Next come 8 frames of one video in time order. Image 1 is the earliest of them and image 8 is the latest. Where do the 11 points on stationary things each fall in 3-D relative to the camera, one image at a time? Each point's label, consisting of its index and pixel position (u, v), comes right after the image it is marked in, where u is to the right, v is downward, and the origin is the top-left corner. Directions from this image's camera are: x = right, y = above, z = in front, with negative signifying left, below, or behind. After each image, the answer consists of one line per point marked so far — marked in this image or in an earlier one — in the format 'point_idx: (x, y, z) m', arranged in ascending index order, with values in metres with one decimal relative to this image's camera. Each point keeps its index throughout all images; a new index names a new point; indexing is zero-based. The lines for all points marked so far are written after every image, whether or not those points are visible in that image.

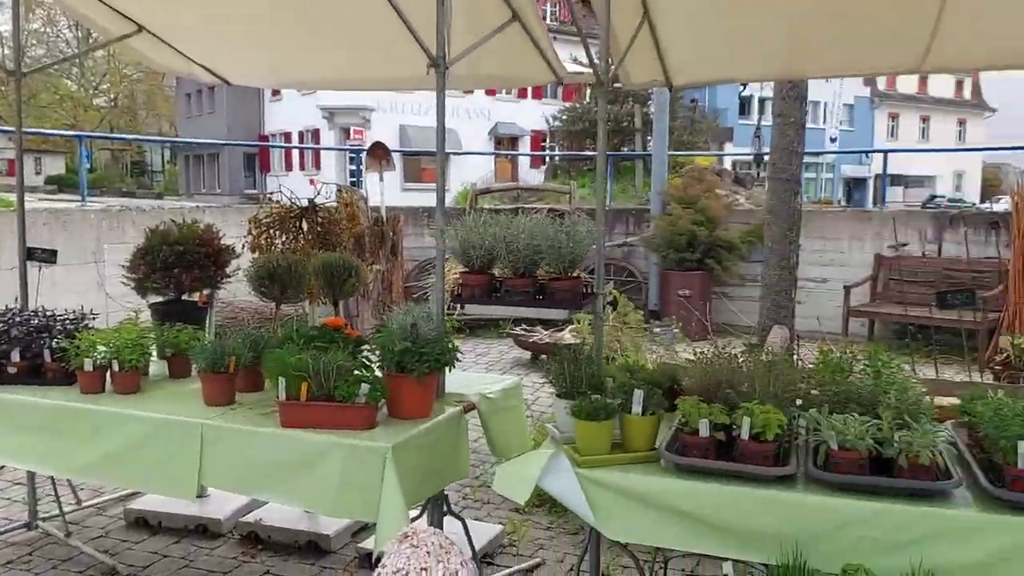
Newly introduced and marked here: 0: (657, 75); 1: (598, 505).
0: (+0.6, +0.9, +3.6) m
1: (+0.2, -0.6, +2.4) m
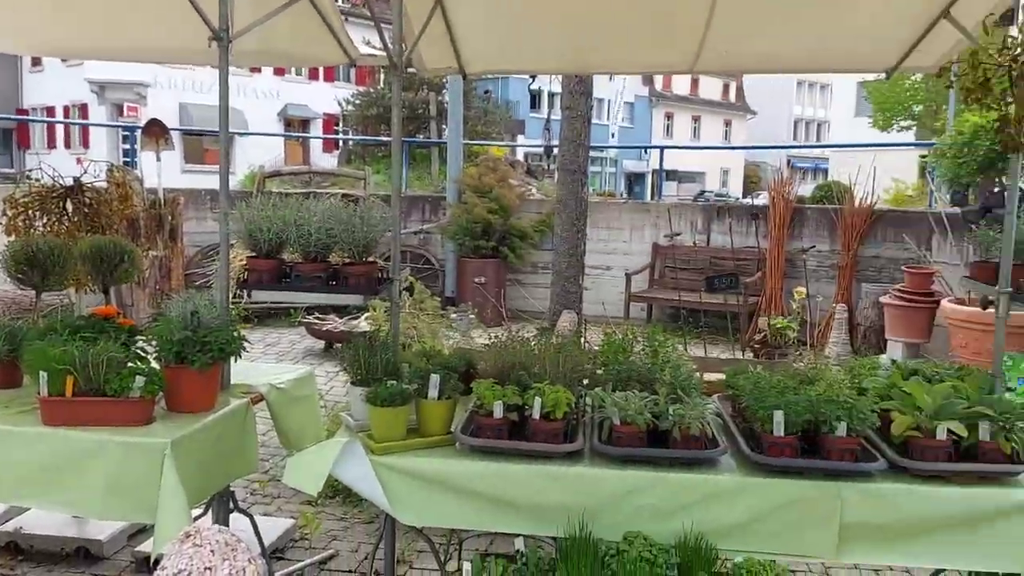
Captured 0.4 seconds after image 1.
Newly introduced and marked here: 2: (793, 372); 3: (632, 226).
0: (-0.3, +0.9, +3.6) m
1: (-0.3, -0.5, +2.4) m
2: (+0.9, -0.3, +2.8) m
3: (+1.2, +0.6, +9.1) m
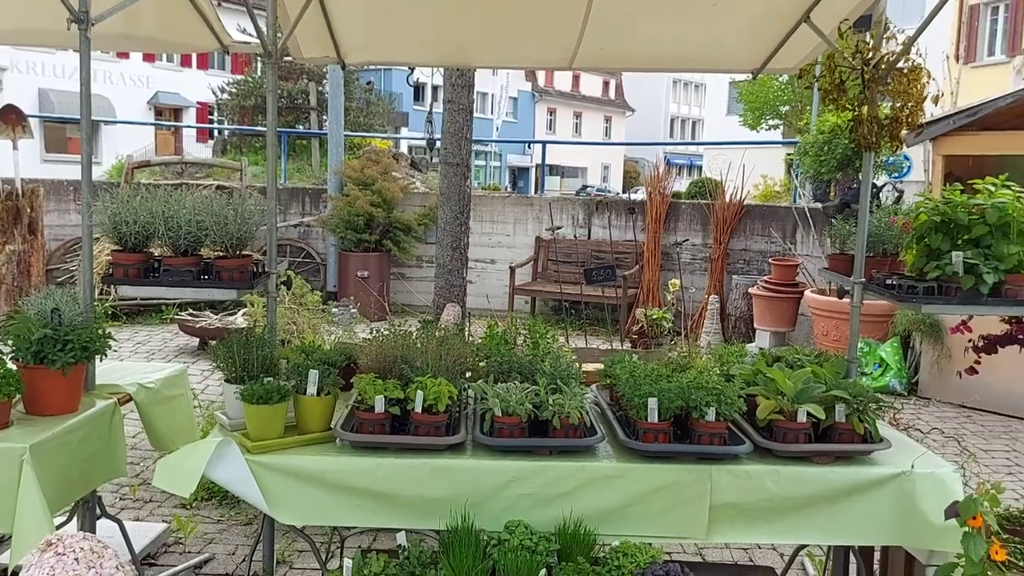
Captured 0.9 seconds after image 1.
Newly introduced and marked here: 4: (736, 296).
0: (-0.7, +0.9, +3.5) m
1: (-0.6, -0.5, +2.3) m
2: (+0.5, -0.2, +2.9) m
3: (0.0, +0.7, +9.2) m
4: (+2.1, -0.1, +8.1) m
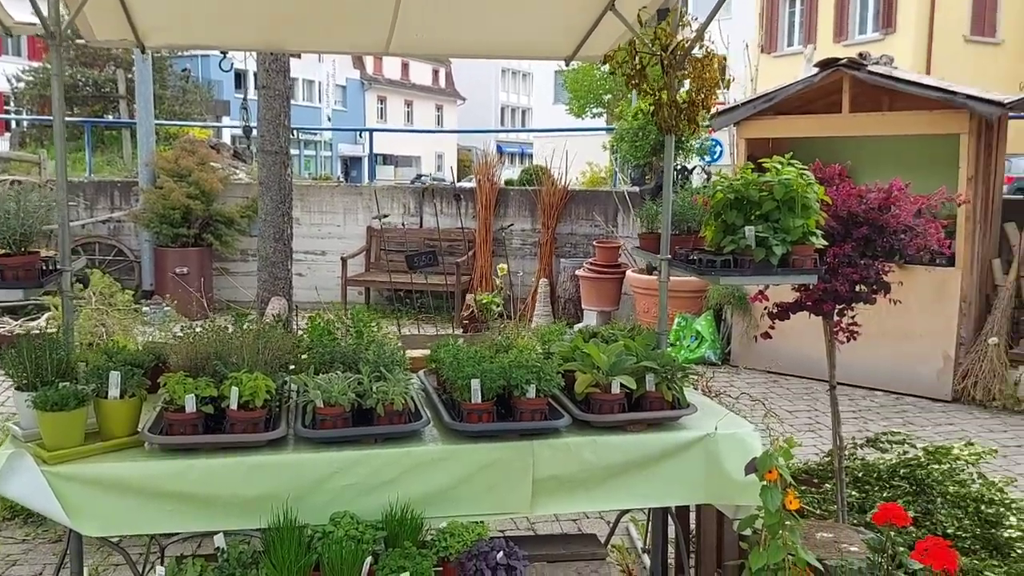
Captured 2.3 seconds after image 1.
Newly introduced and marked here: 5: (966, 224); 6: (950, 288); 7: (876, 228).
0: (-1.5, +1.0, +3.3) m
1: (-1.1, -0.5, +2.1) m
2: (-0.1, -0.2, +2.9) m
3: (-1.7, +0.8, +9.1) m
4: (+0.5, +0.1, +8.3) m
5: (+3.2, +0.5, +6.2) m
6: (+3.1, 0.0, +6.3) m
7: (+1.3, +0.2, +3.2) m
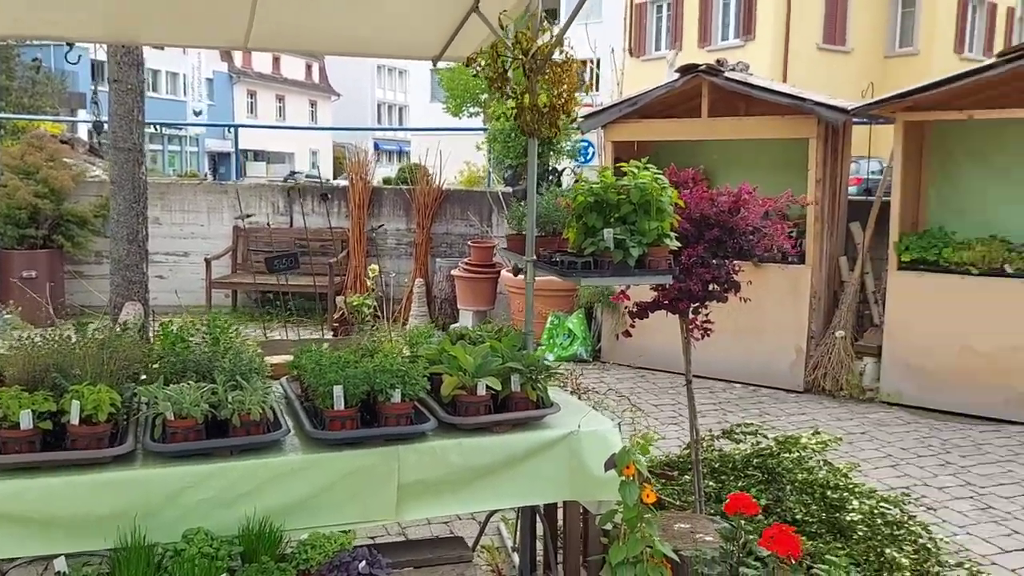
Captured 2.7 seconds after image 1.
0: (-2.0, +0.9, +3.1) m
1: (-1.4, -0.5, +2.0) m
2: (-0.5, -0.2, +2.9) m
3: (-3.0, +0.8, +8.7) m
4: (-0.7, +0.1, +8.3) m
5: (+2.3, +0.5, +6.6) m
6: (+2.2, 0.0, +6.6) m
7: (+0.8, +0.2, +3.3) m
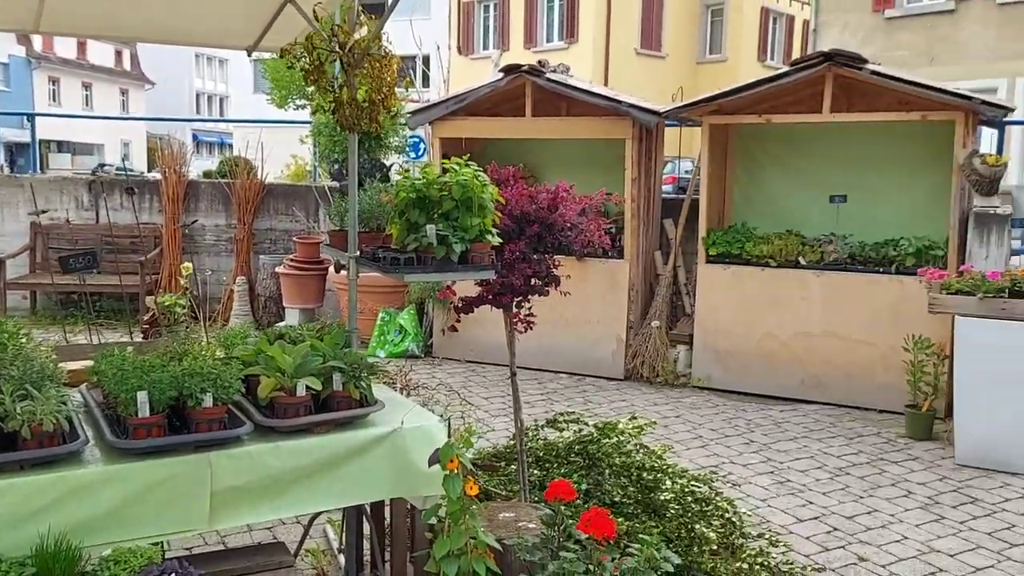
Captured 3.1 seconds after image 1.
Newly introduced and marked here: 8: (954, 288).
0: (-2.5, +0.9, +2.6) m
1: (-1.8, -0.6, +1.7) m
2: (-1.1, -0.2, +2.8) m
3: (-4.7, +0.8, +8.0) m
4: (-2.3, +0.1, +8.0) m
5: (+1.0, +0.5, +6.9) m
6: (+0.9, +0.1, +6.9) m
7: (+0.1, +0.2, +3.4) m
8: (+2.6, 0.0, +5.1) m
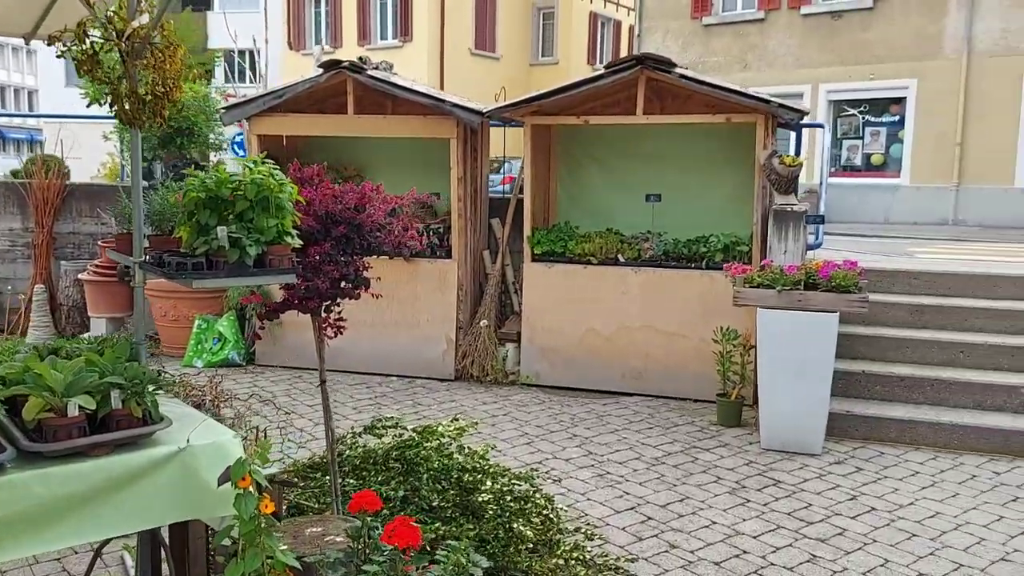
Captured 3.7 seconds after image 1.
0: (-3.1, +0.8, +2.0) m
1: (-2.2, -0.6, +1.3) m
2: (-1.7, -0.2, +2.4) m
3: (-6.1, +0.6, +7.0) m
4: (-3.8, 0.0, +7.4) m
5: (-0.4, +0.5, +6.9) m
6: (-0.5, +0.1, +6.9) m
7: (-0.6, +0.2, +3.3) m
8: (+1.5, 0.0, +5.4) m
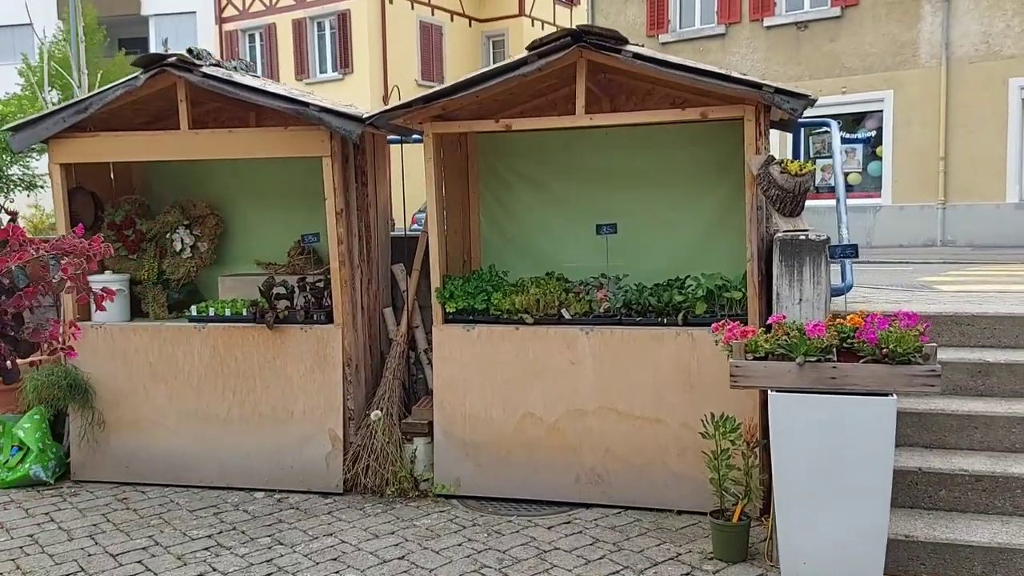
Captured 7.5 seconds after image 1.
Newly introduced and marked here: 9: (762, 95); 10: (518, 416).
0: (-3.5, +0.5, +0.1) m
1: (-2.5, -0.9, -0.8) m
2: (-2.1, -0.5, +0.4) m
3: (-6.7, 0.0, +4.9) m
4: (-4.3, -0.6, +5.4) m
5: (-1.0, +0.1, +5.0) m
6: (-1.0, -0.4, +5.0) m
7: (-1.0, -0.1, +1.4) m
8: (+1.0, -0.2, +3.5) m
9: (+1.2, +1.0, +4.3) m
10: (0.0, -0.7, +4.8) m
